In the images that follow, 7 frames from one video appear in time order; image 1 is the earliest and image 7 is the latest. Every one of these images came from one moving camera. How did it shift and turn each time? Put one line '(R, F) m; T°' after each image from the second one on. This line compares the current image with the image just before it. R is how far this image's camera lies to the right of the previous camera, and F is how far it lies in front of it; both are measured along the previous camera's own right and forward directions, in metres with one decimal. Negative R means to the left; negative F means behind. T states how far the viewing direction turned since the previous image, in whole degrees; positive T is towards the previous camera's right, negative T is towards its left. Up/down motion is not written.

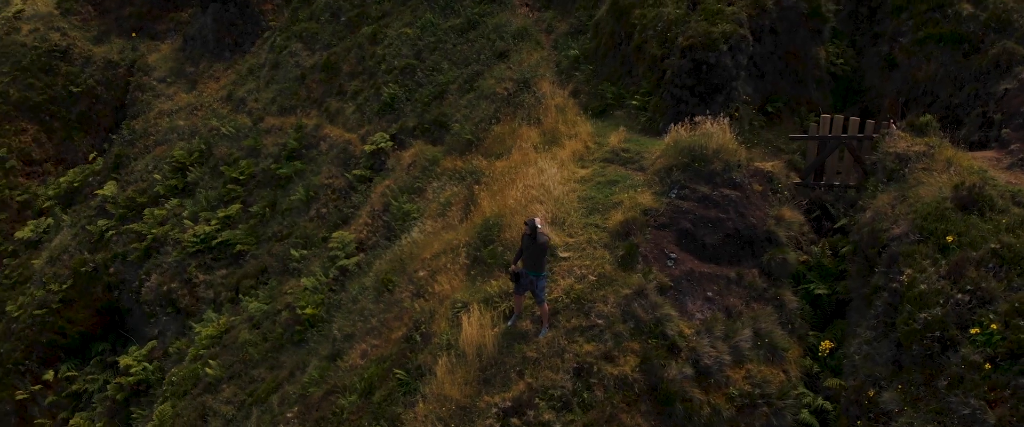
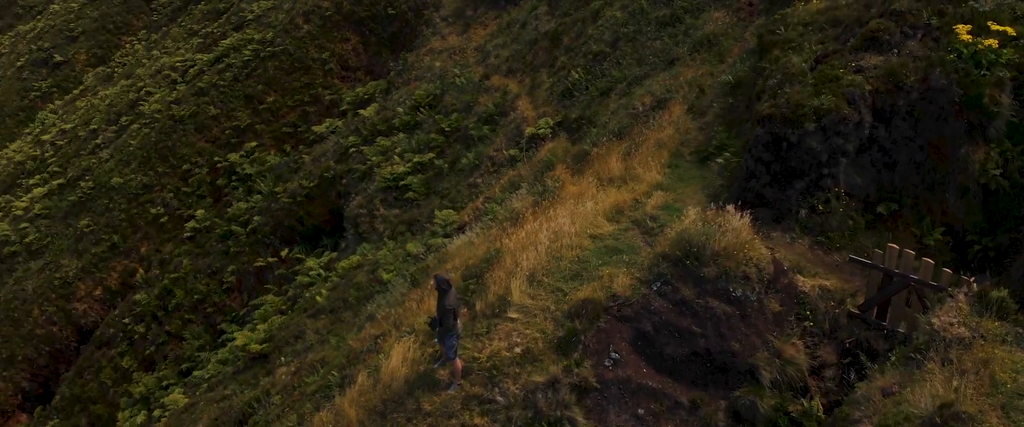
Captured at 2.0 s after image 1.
(+4.0, +1.5) m; -27°
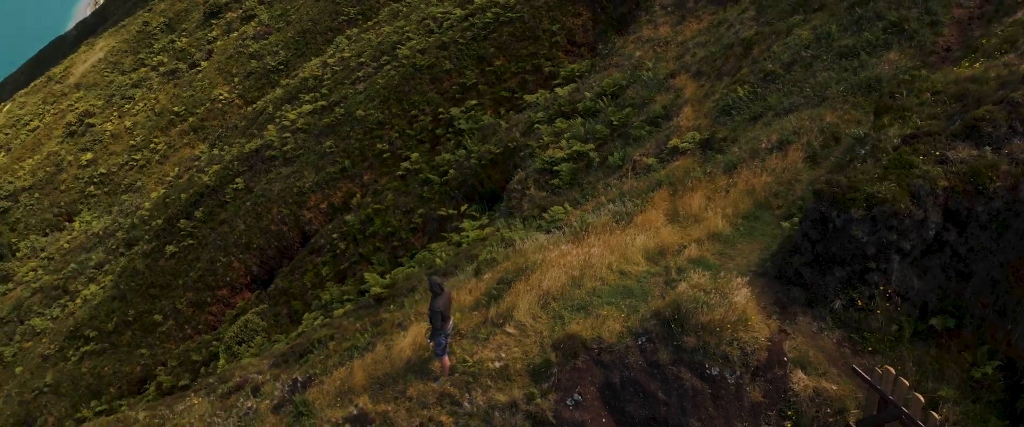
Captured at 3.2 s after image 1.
(+2.6, +0.3) m; -19°
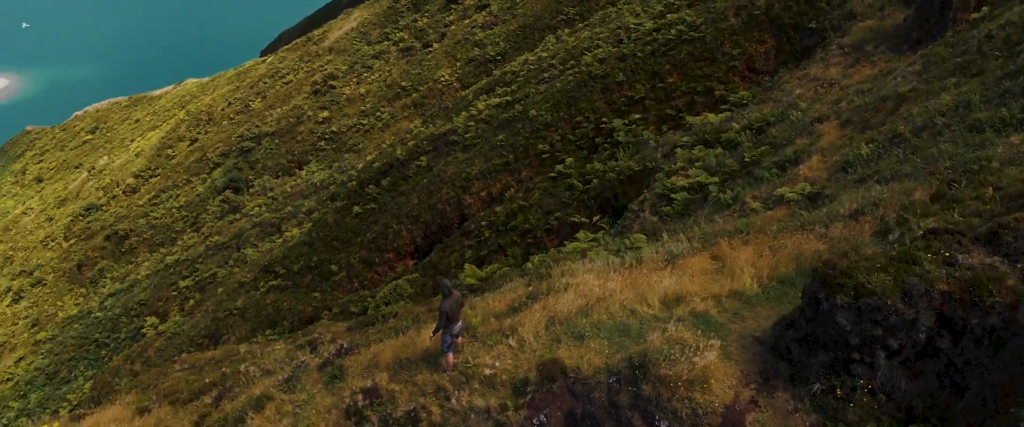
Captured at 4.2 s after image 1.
(+2.1, -0.2) m; -15°
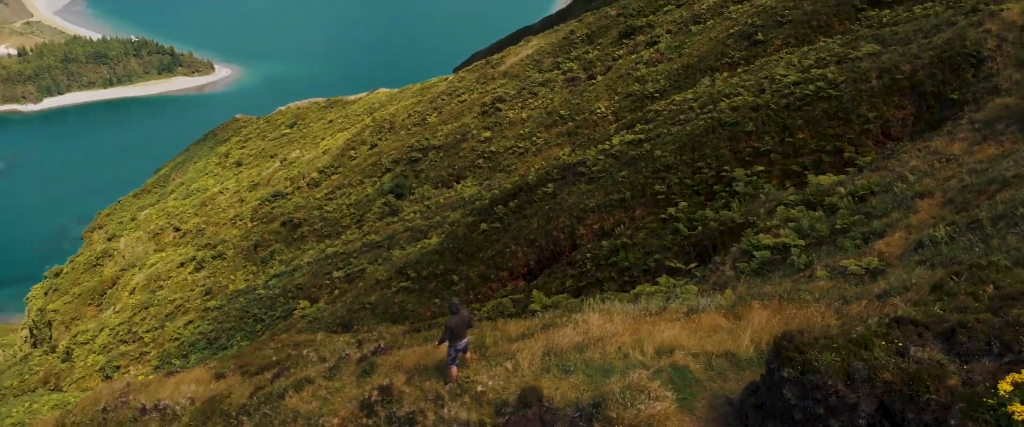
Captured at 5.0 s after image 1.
(+1.8, -0.5) m; -12°
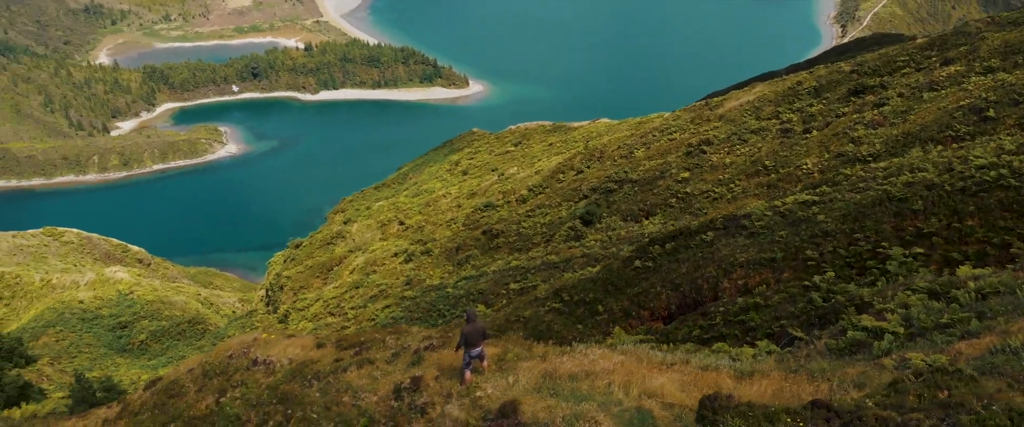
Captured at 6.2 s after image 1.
(+2.5, -0.7) m; -16°
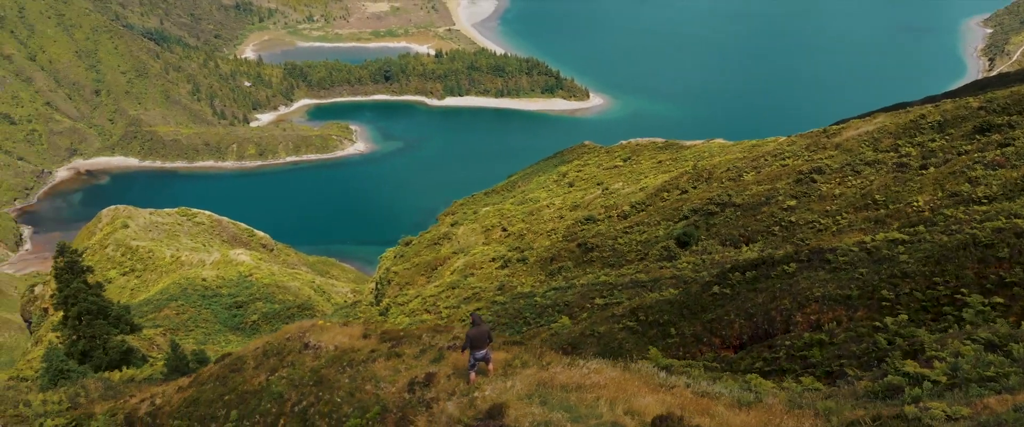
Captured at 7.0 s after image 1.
(+1.4, -0.4) m; -8°
